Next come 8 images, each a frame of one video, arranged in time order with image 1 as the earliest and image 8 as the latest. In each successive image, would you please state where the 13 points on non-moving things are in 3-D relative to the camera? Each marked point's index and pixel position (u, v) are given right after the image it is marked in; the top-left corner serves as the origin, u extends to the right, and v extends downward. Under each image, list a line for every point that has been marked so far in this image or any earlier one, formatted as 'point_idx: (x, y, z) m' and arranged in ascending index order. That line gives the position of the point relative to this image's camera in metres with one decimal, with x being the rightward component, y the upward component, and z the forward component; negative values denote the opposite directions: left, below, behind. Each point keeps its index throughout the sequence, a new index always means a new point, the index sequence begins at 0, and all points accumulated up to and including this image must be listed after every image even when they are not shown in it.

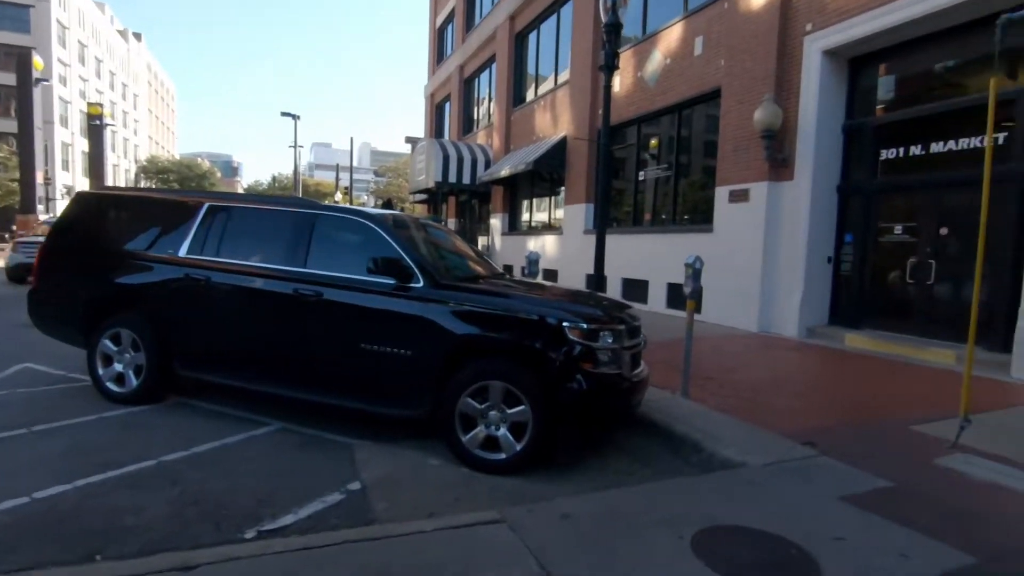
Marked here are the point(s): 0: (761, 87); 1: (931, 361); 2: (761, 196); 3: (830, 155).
0: (+5.1, +4.1, +11.3) m
1: (+6.7, -1.2, +8.9) m
2: (+5.1, +1.9, +11.2) m
3: (+6.1, +2.6, +10.7) m
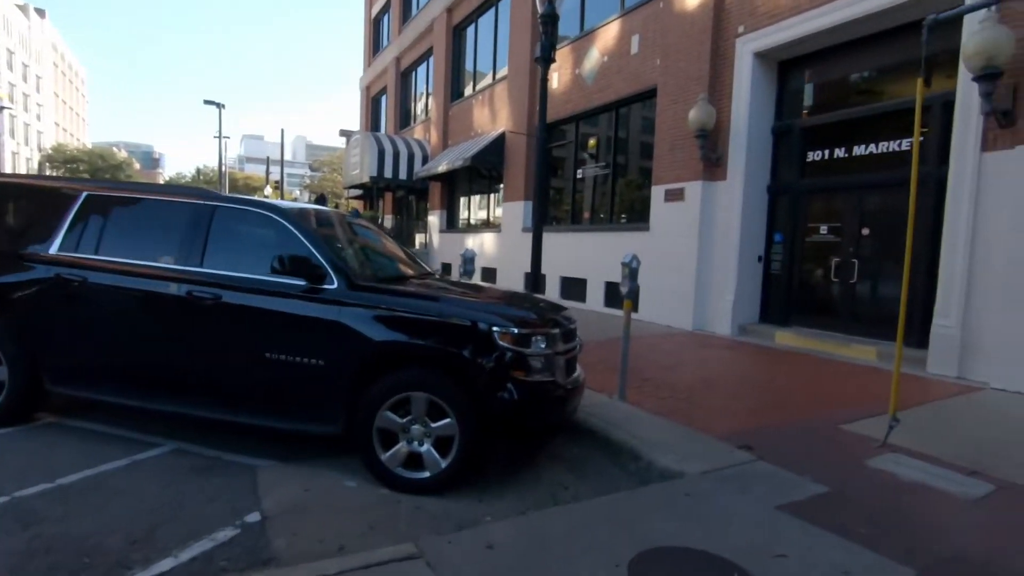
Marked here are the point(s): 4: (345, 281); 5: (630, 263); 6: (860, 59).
0: (+3.8, +4.1, +11.4) m
1: (+5.6, -1.1, +9.1) m
2: (+3.8, +1.9, +11.3) m
3: (+4.9, +2.6, +10.8) m
4: (-1.3, +0.1, +4.4) m
5: (+1.3, +0.3, +6.1) m
6: (+6.1, +4.0, +9.9) m
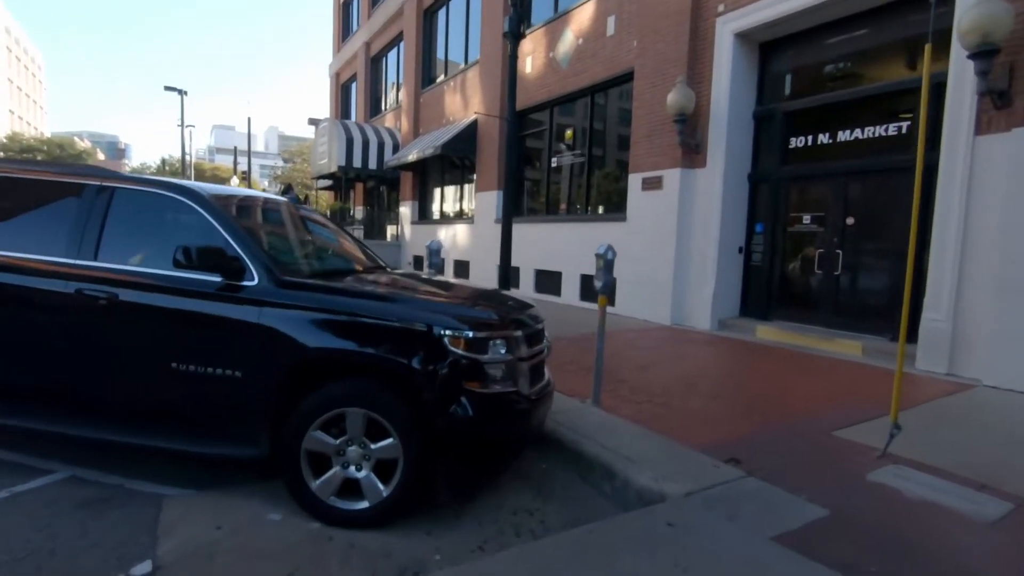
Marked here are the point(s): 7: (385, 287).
0: (+3.2, +4.3, +10.8) m
1: (+5.1, -1.0, +8.8) m
2: (+3.2, +2.0, +10.8) m
3: (+4.3, +2.7, +10.4) m
4: (-1.6, +0.1, +3.7) m
5: (+0.9, +0.3, +5.5) m
6: (+5.6, +4.1, +9.5) m
7: (-0.9, 0.0, +4.0) m
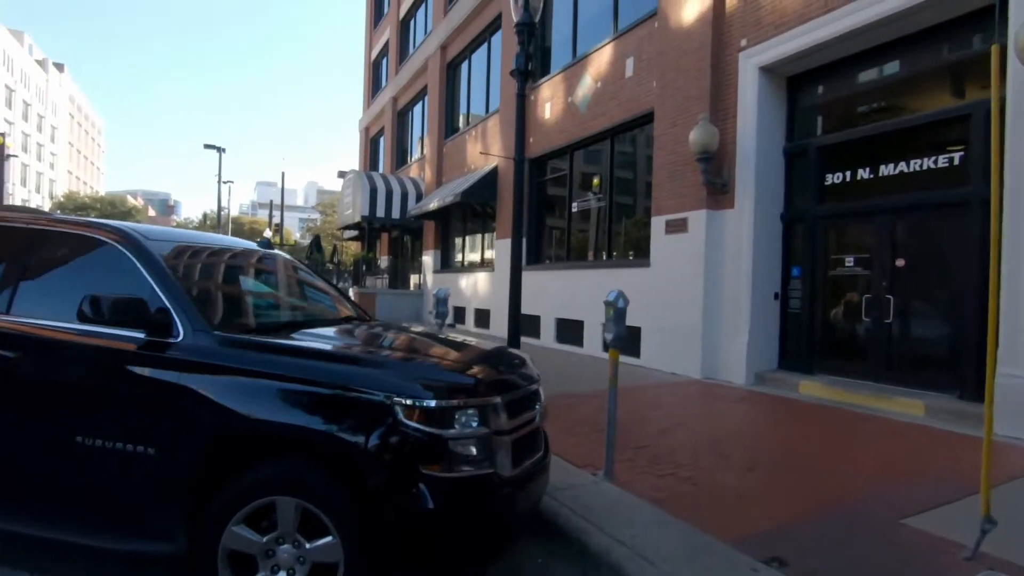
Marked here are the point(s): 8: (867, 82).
0: (+3.4, +3.4, +10.3) m
1: (+5.3, -1.7, +7.7) m
2: (+3.4, +1.1, +10.1) m
3: (+4.5, +1.9, +9.7) m
4: (-1.7, -0.2, +3.1) m
5: (+0.9, -0.1, +4.8) m
6: (+5.8, +3.3, +8.8) m
7: (-1.0, -0.3, +3.4) m
8: (+5.7, +3.3, +8.9) m
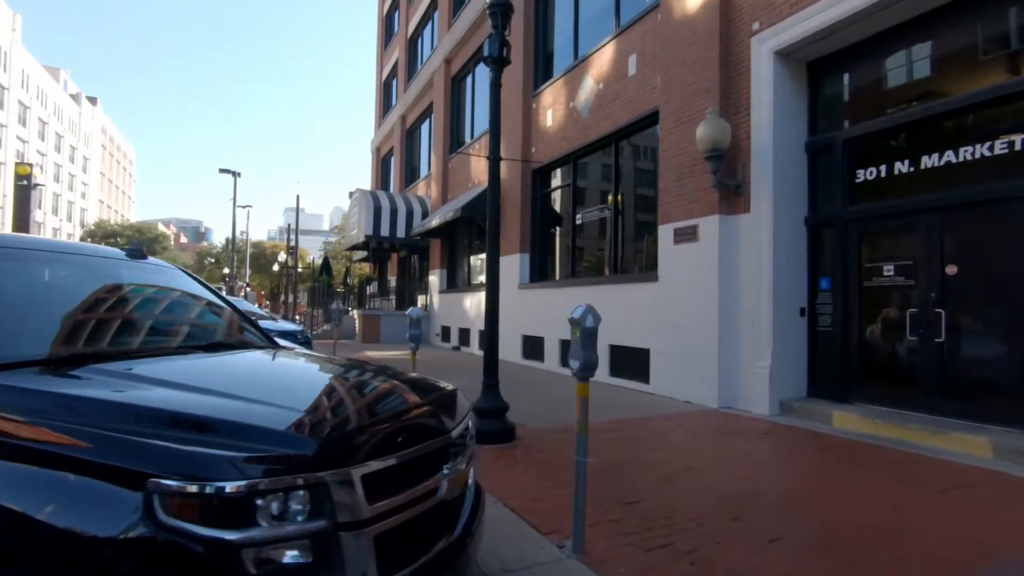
0: (+3.2, +3.1, +9.2) m
1: (+5.0, -1.9, +6.3) m
2: (+3.2, +0.9, +8.9) m
3: (+4.3, +1.7, +8.5) m
4: (-2.2, -0.3, +2.1) m
5: (+0.5, -0.2, +3.7) m
6: (+5.5, +3.2, +7.6) m
7: (-1.5, -0.4, +2.3) m
8: (+5.4, +3.1, +7.7) m
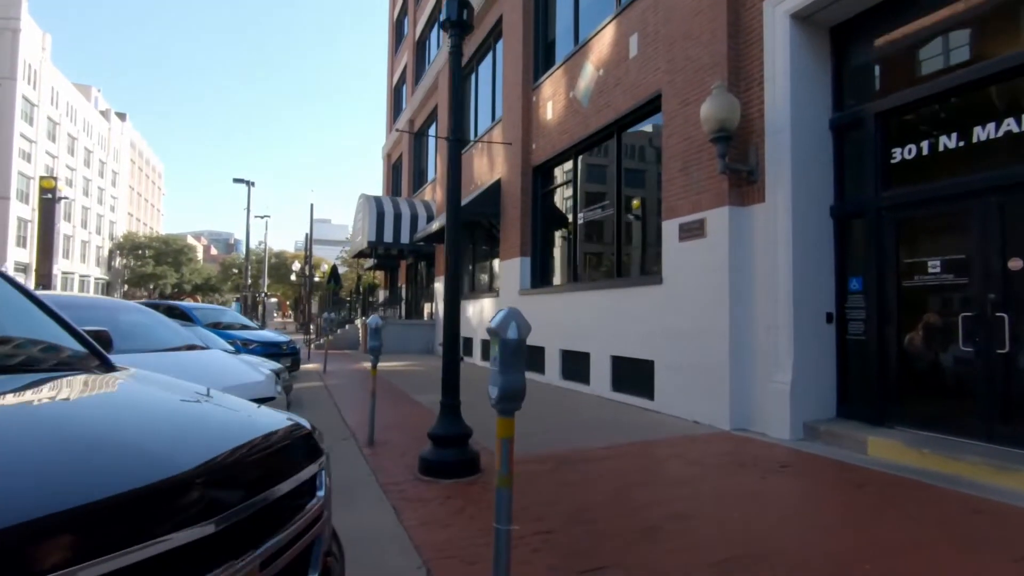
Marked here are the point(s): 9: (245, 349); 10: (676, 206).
0: (+2.9, +3.1, +8.1) m
1: (+4.6, -1.8, +5.0) m
2: (+2.9, +0.8, +7.8) m
3: (+4.0, +1.6, +7.3) m
4: (-2.8, -0.3, +1.2) m
5: (0.0, -0.2, +2.6) m
6: (+5.1, +3.2, +6.4) m
7: (-2.1, -0.4, +1.4) m
8: (+5.1, +3.1, +6.5) m
9: (-6.0, -1.4, +12.5) m
10: (+2.5, +1.3, +8.6) m
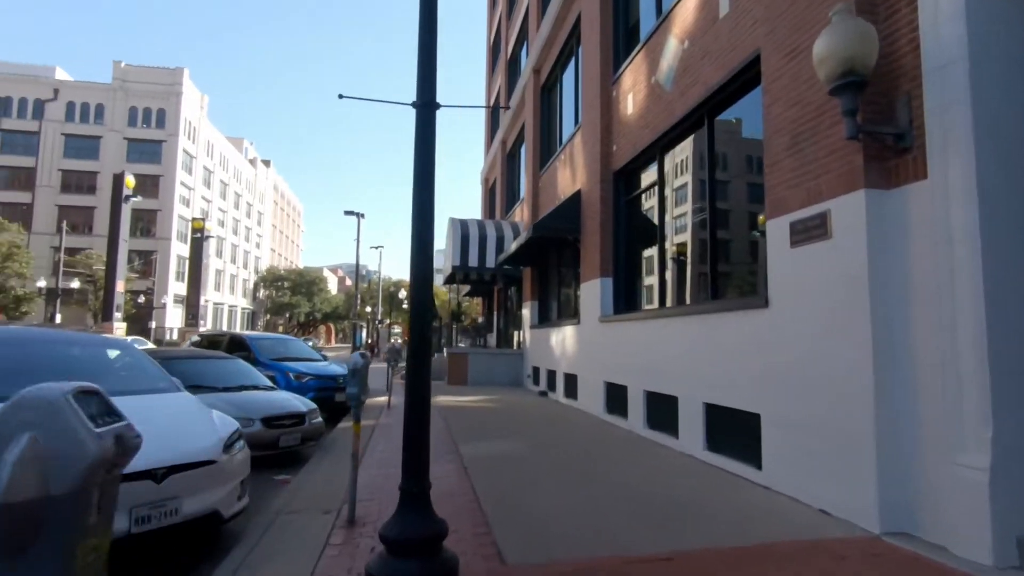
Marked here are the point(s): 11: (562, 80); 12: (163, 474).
0: (+3.2, +2.8, +5.7) m
1: (+4.3, -1.9, +2.1) m
2: (+3.2, +0.6, +5.2) m
3: (+4.1, +1.5, +4.6) m
4: (-3.8, -0.3, 0.0) m
5: (-0.7, -0.2, +0.8) m
6: (+5.1, +3.0, +3.5) m
7: (-3.0, -0.4, 0.0) m
8: (+5.0, +3.0, +3.7) m
9: (-4.5, -2.0, +11.6) m
10: (+3.0, +1.0, +6.1) m
11: (+1.6, +6.8, +18.0) m
12: (-2.7, -1.5, +4.3) m
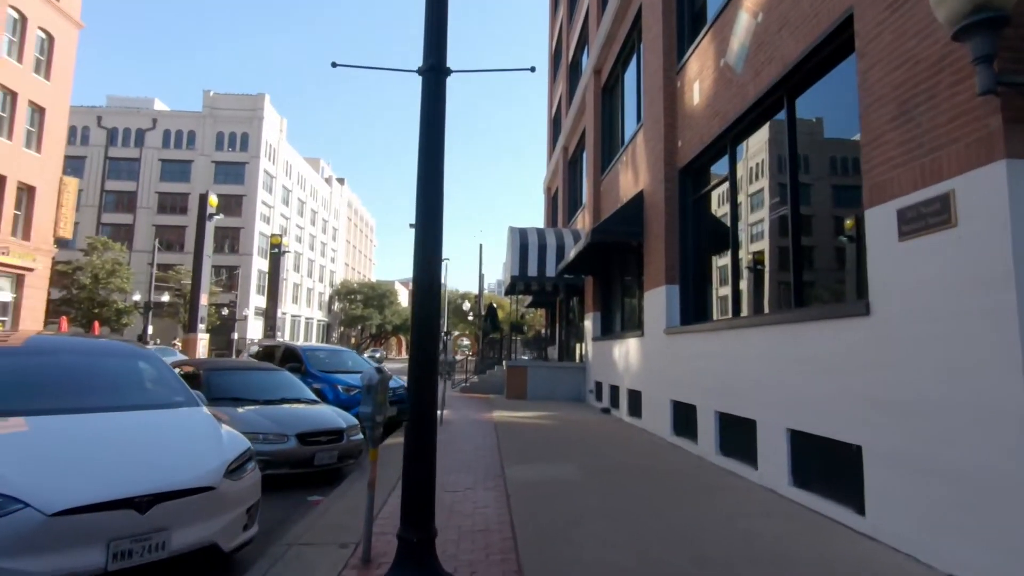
0: (+3.6, +2.8, +4.5) m
1: (+4.2, -1.8, +0.7) m
2: (+3.5, +0.6, +4.1) m
3: (+4.3, +1.5, +3.3) m
4: (-4.1, -0.3, -0.3) m
5: (-1.0, -0.2, +0.1) m
6: (+5.1, +3.1, +2.2) m
7: (-3.3, -0.4, -0.4) m
8: (+5.1, +3.0, +2.3) m
9: (-3.4, -2.2, +11.3) m
10: (+3.4, +1.0, +5.0) m
11: (+3.4, +6.5, +17.0) m
12: (-2.5, -1.5, +3.8) m
